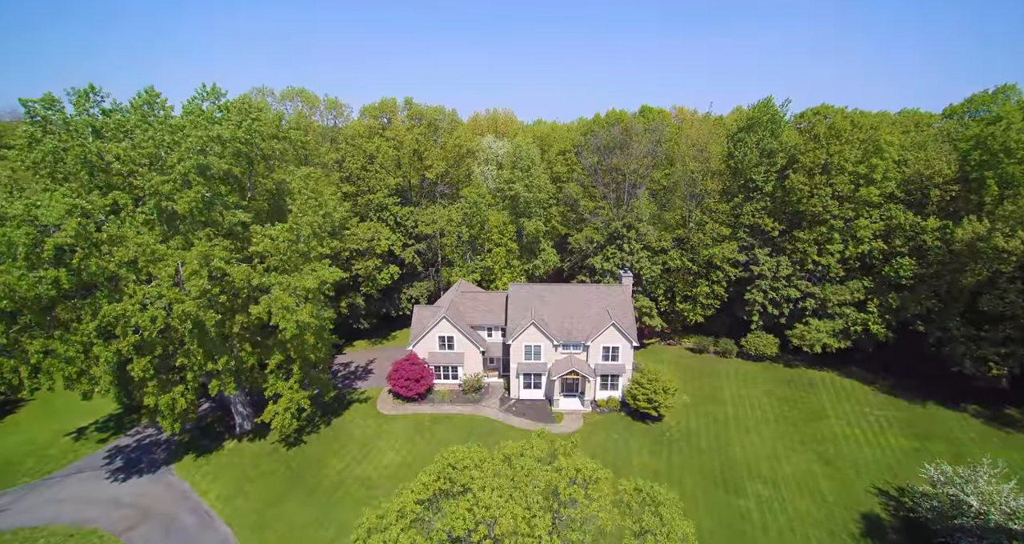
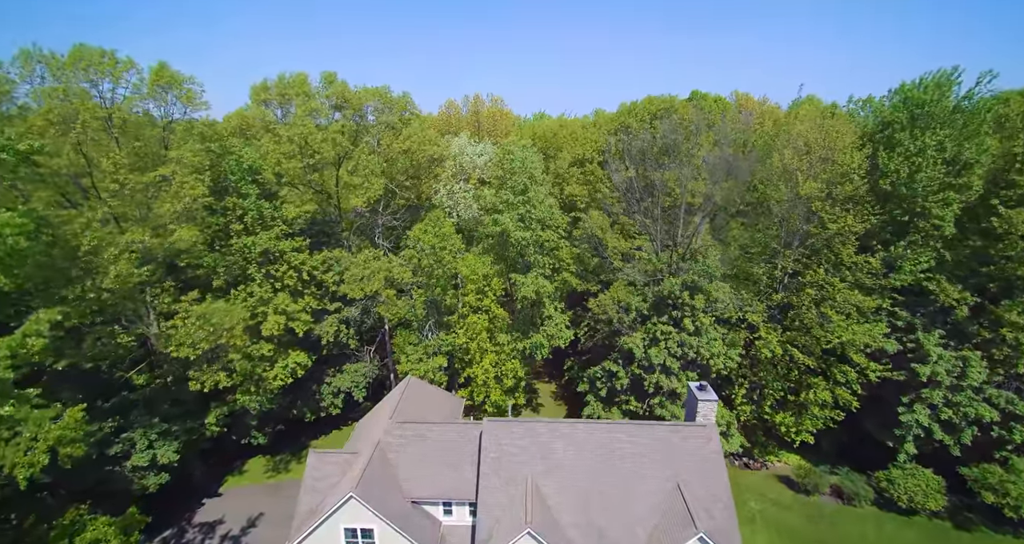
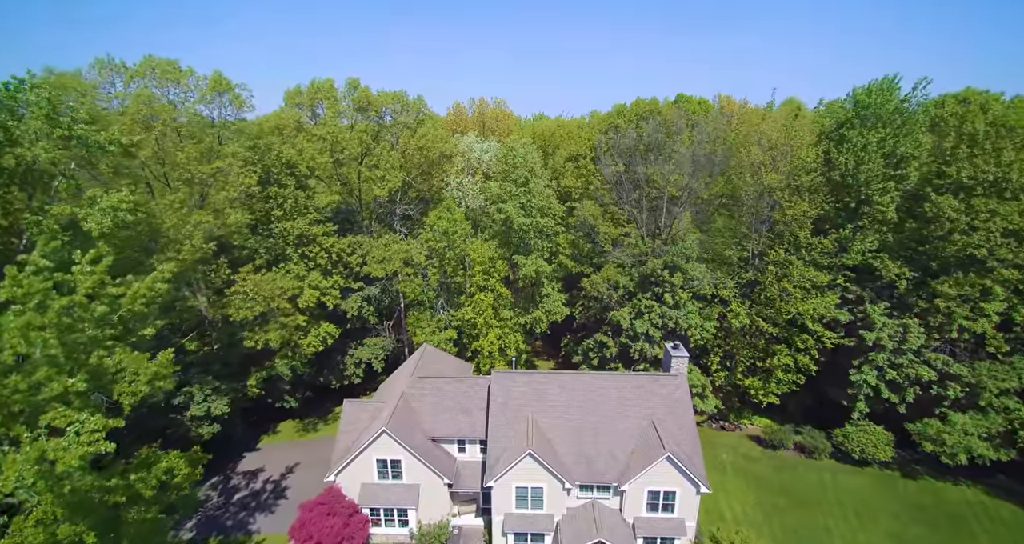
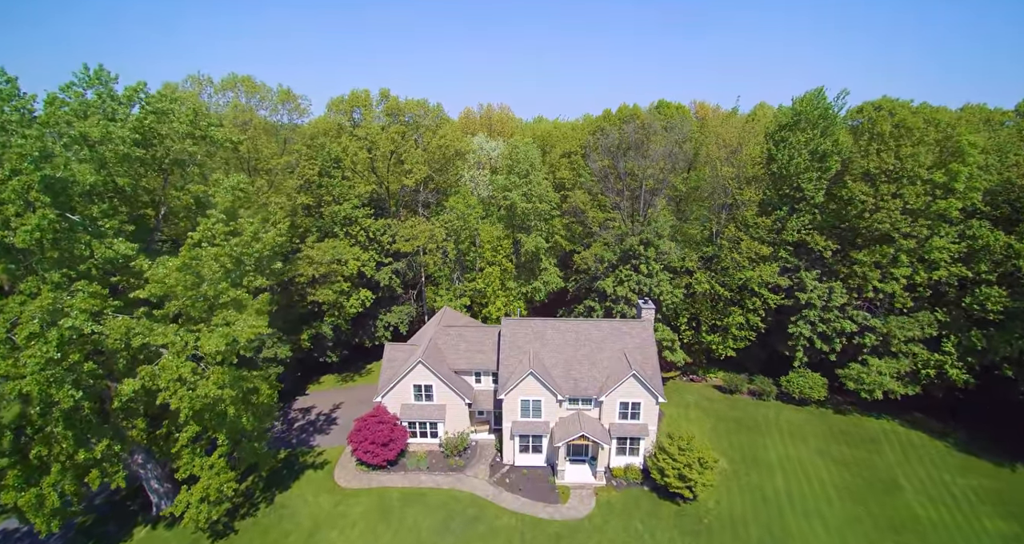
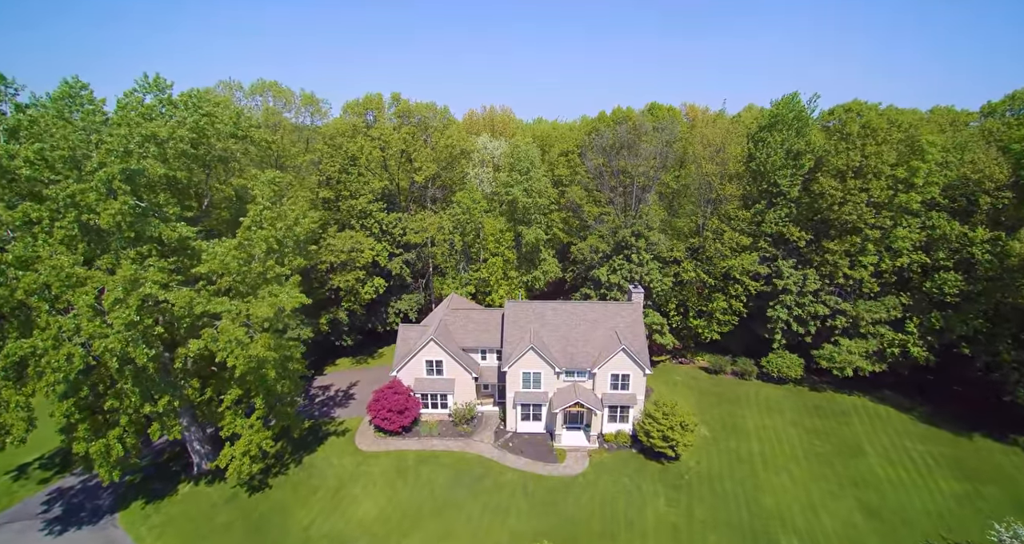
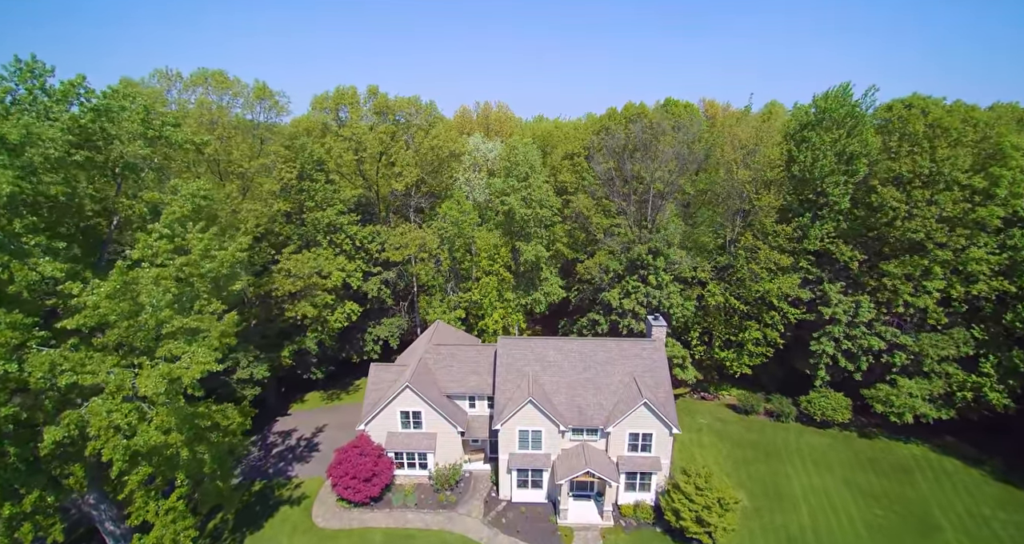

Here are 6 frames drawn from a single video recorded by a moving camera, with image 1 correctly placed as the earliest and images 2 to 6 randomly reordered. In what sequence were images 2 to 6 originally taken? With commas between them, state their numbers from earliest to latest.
5, 4, 6, 3, 2
